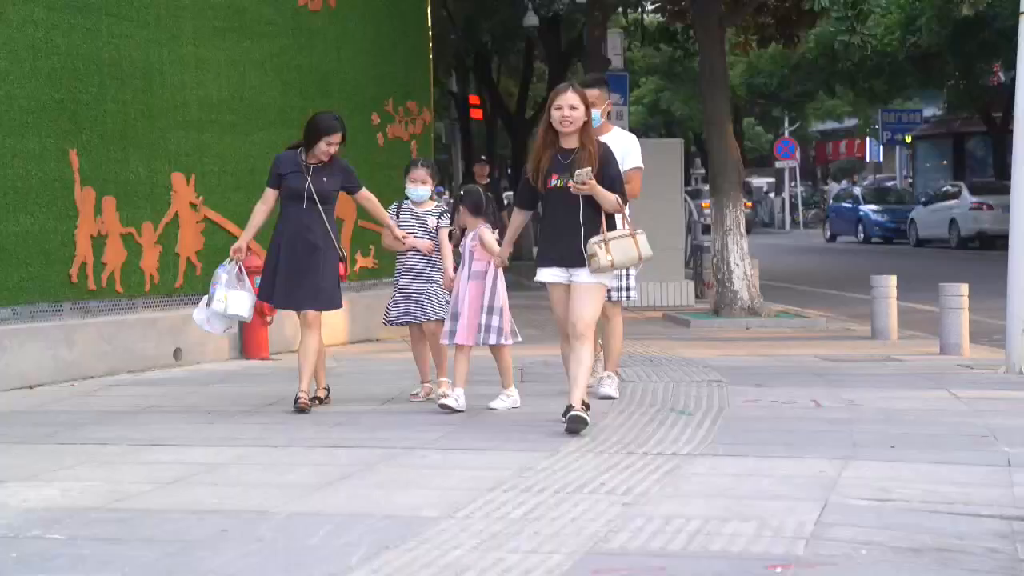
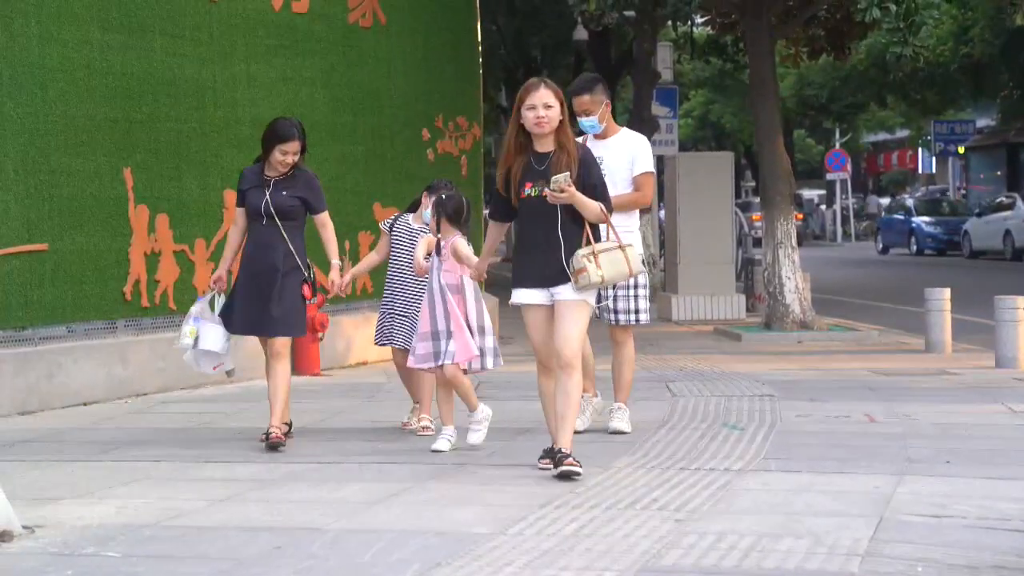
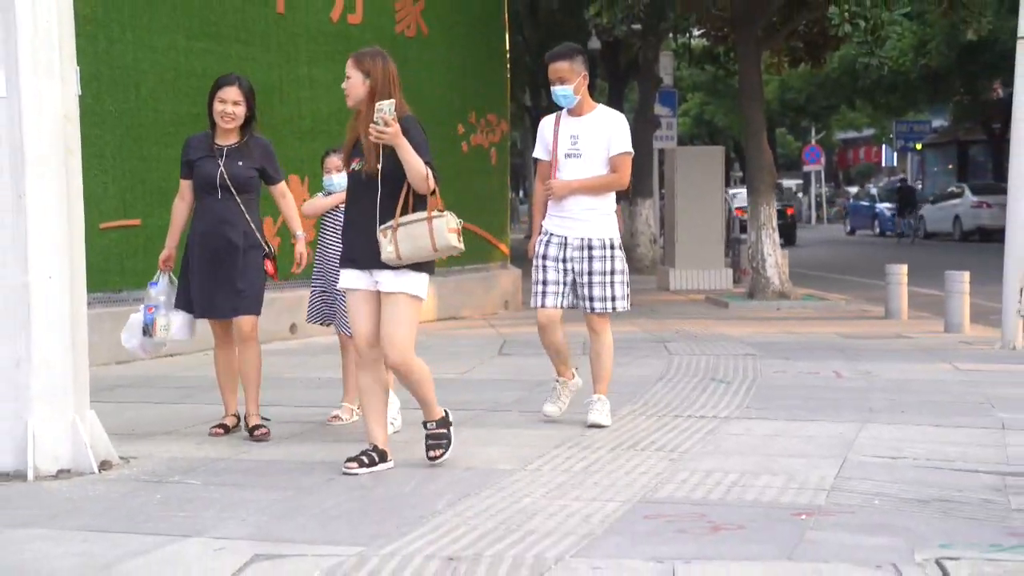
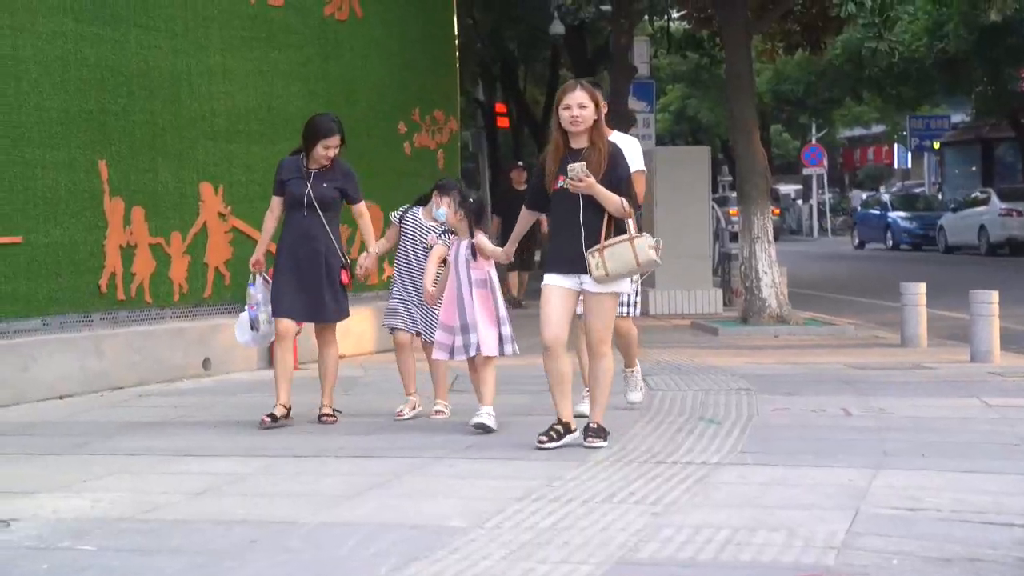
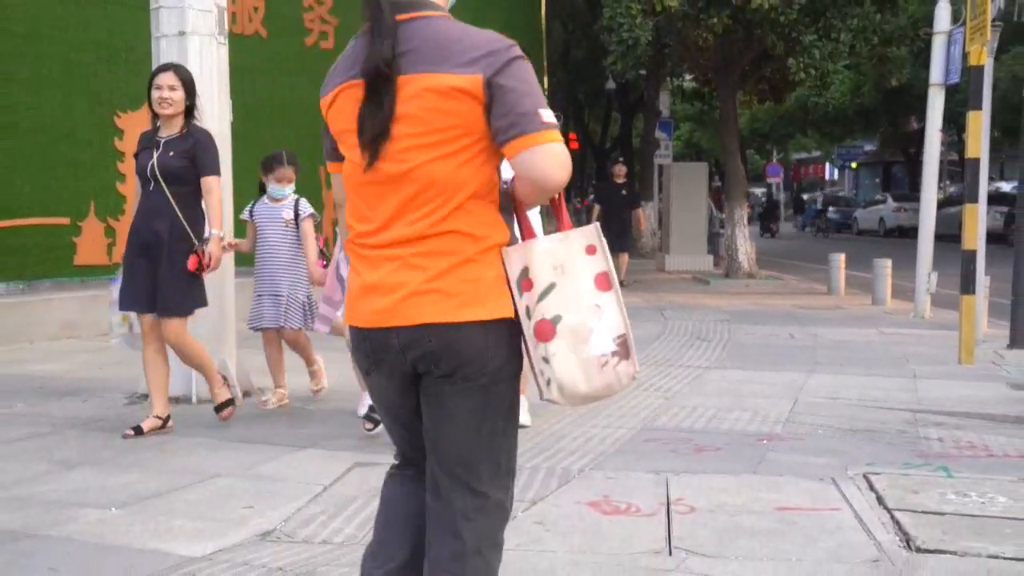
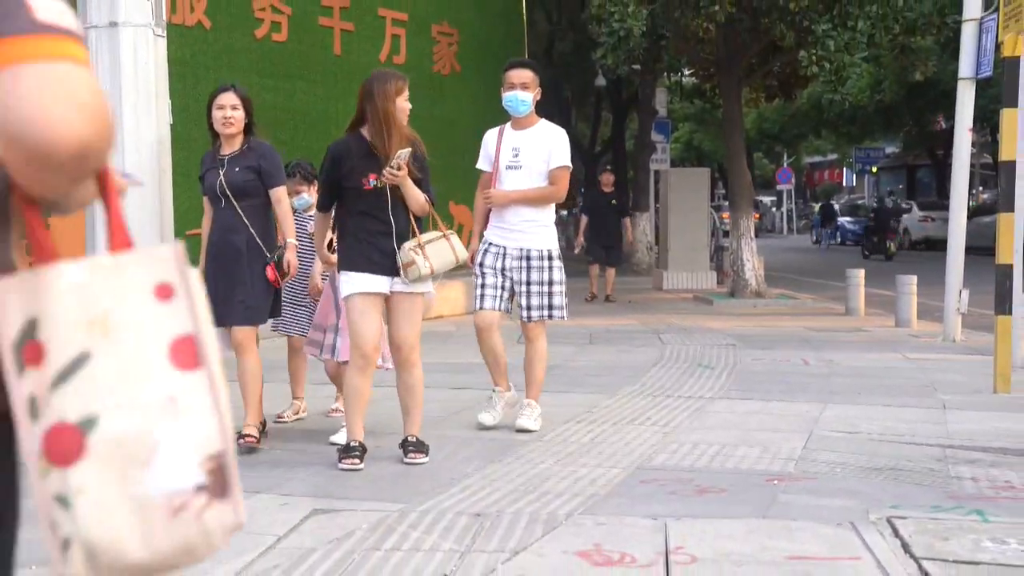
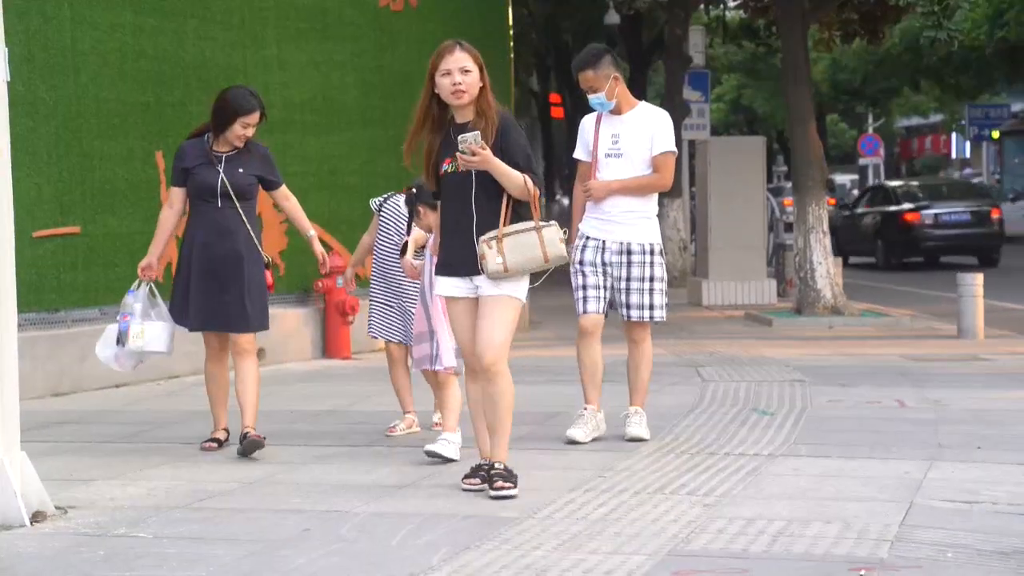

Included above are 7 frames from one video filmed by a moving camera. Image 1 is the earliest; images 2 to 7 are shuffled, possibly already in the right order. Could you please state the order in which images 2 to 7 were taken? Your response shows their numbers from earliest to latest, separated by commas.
4, 2, 7, 3, 6, 5
